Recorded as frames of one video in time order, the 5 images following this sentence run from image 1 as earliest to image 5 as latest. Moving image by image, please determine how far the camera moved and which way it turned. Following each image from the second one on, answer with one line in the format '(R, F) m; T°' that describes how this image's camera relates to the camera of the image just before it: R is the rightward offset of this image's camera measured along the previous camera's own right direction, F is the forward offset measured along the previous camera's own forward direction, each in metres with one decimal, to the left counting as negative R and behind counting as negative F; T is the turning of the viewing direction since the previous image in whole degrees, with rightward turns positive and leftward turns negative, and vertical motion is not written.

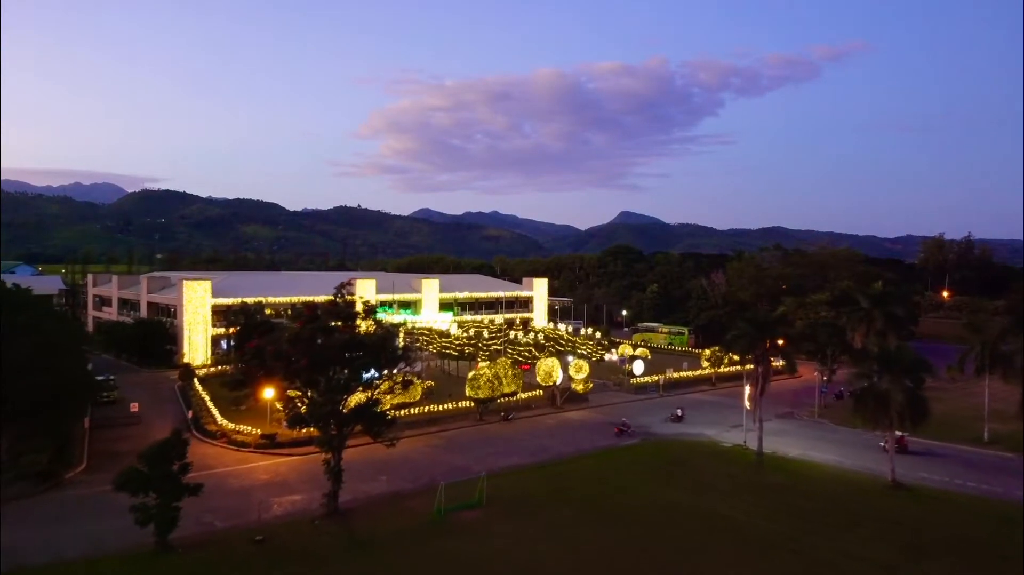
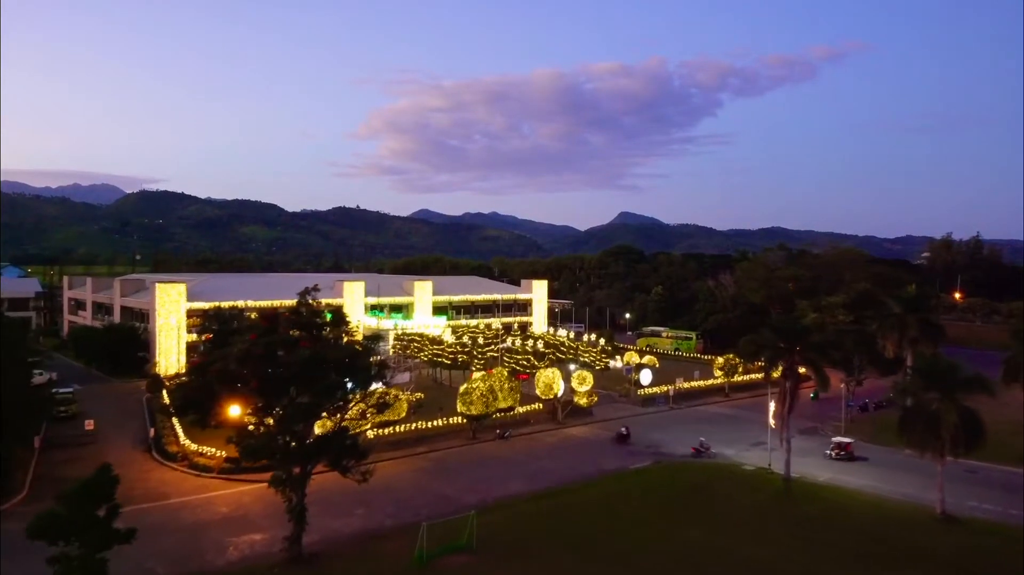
(+0.1, +1.8) m; 0°
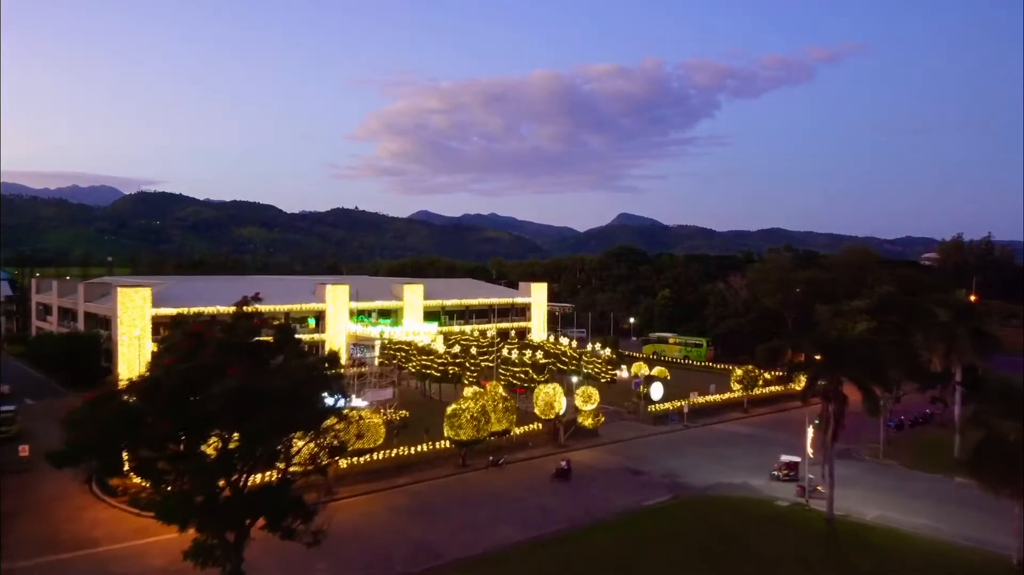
(+0.1, +2.2) m; 0°
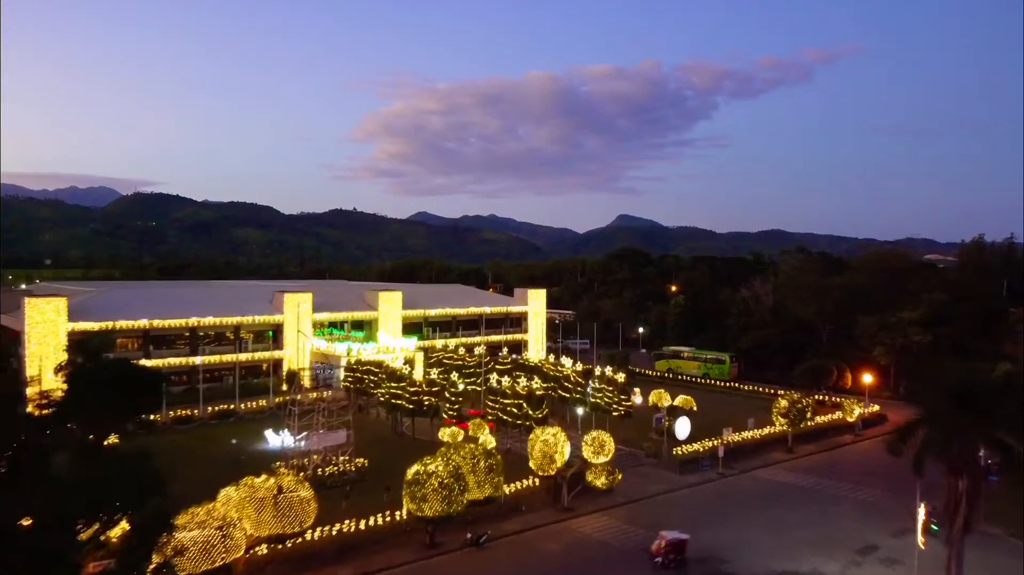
(+0.2, +3.9) m; 0°
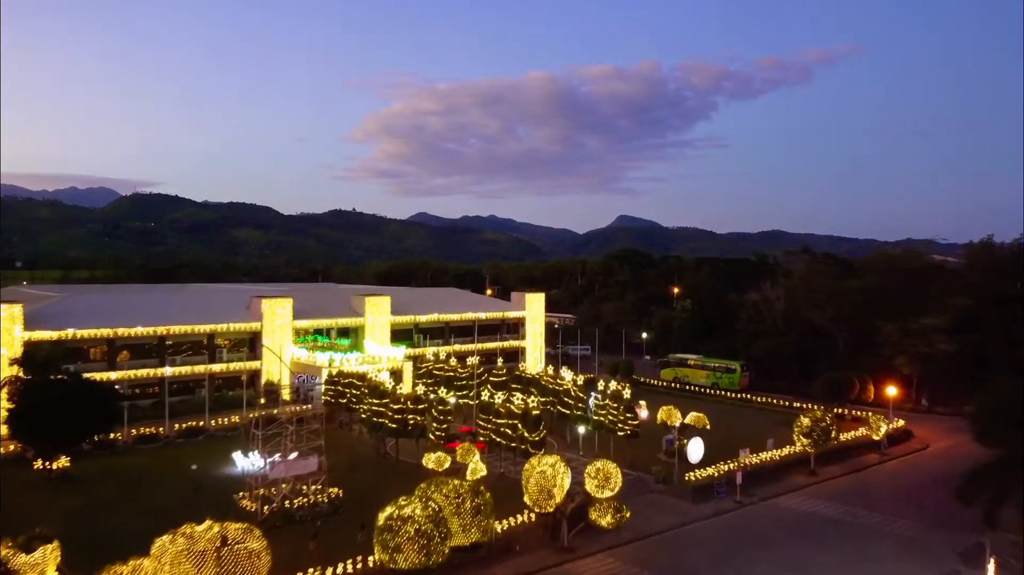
(+0.1, +1.6) m; 0°
